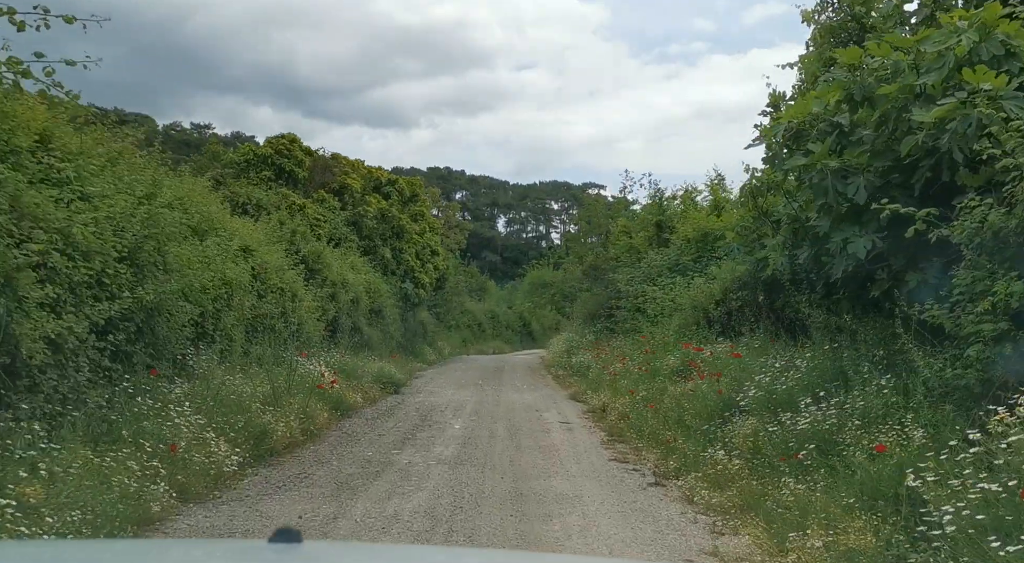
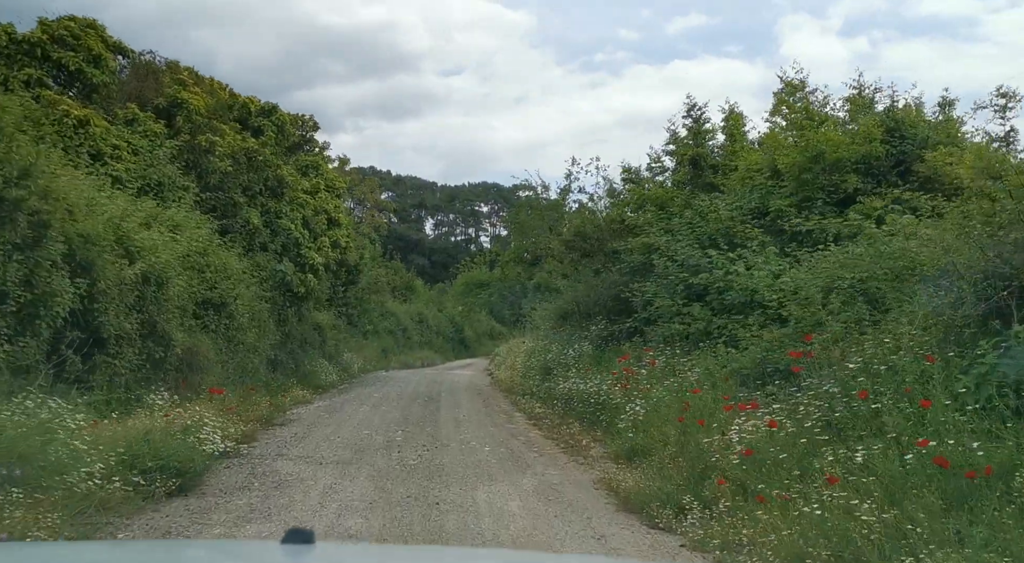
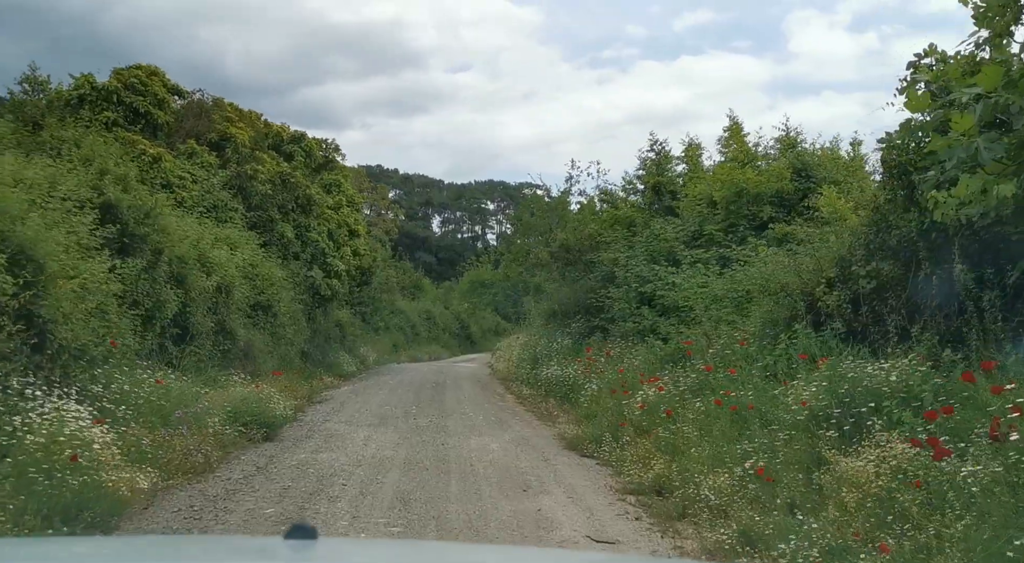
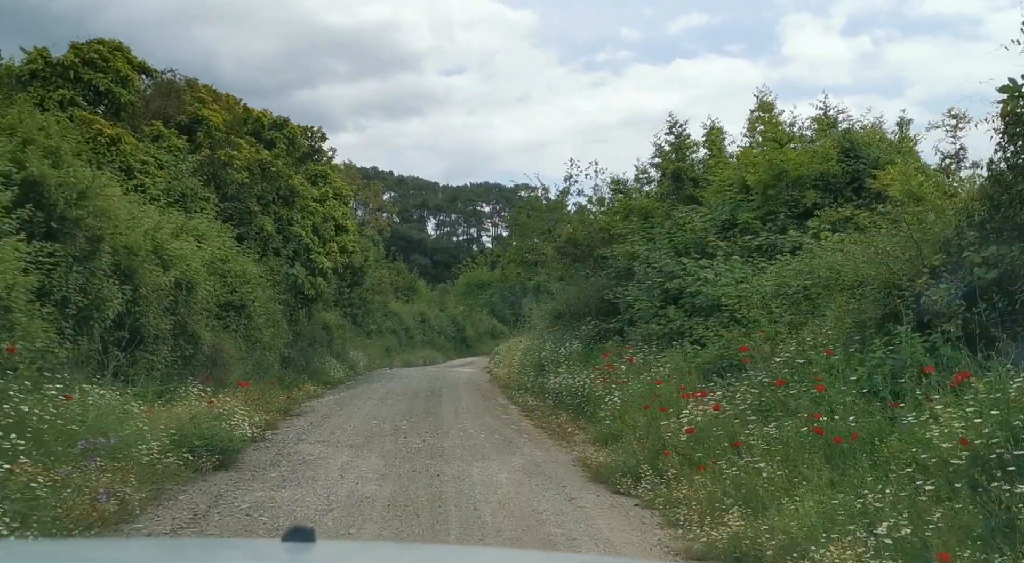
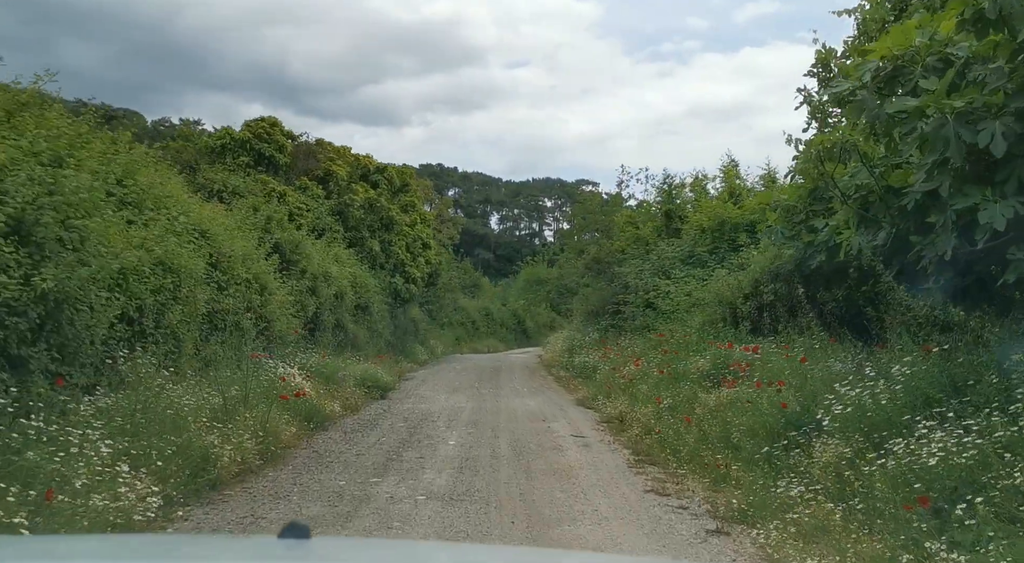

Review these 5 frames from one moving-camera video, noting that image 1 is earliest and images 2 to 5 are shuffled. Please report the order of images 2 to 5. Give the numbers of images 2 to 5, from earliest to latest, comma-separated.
5, 3, 4, 2
